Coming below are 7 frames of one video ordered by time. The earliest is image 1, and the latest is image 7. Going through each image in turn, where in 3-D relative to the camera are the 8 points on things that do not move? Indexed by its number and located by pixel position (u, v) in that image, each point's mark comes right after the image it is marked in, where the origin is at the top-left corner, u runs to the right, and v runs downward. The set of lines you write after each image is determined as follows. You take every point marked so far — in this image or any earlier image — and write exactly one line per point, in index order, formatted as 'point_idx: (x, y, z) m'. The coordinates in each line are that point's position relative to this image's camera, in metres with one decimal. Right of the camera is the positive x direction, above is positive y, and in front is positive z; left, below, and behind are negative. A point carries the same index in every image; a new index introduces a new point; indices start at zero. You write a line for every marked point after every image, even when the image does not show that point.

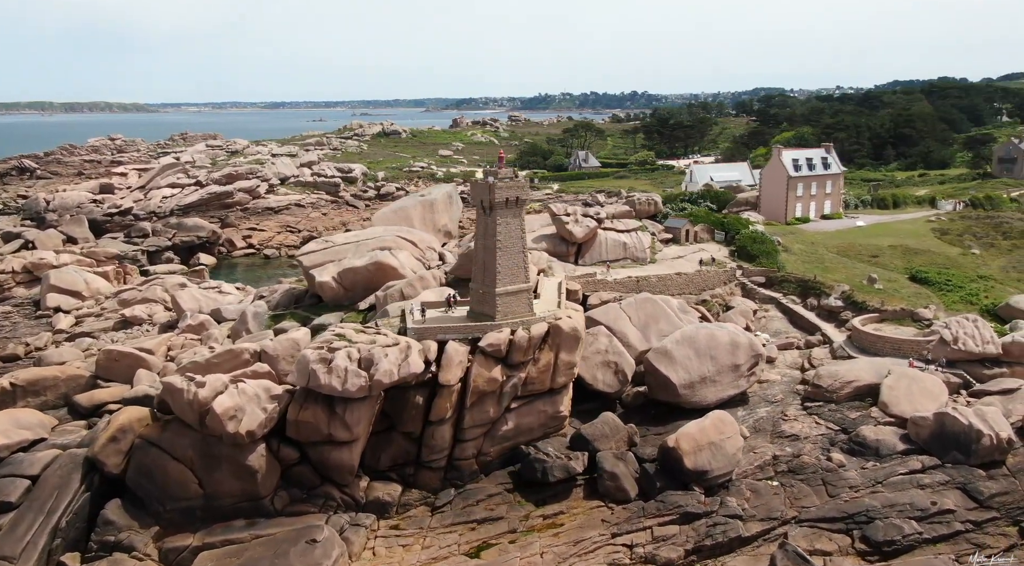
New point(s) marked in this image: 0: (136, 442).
0: (-7.6, -3.2, +13.6) m
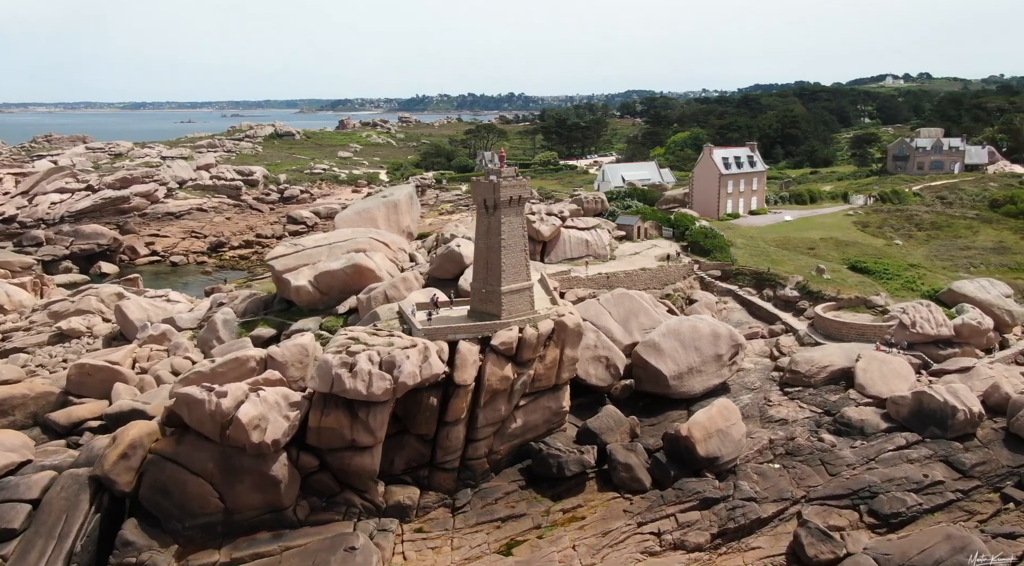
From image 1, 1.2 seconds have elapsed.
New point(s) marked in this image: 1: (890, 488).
0: (-6.9, -3.3, +12.7) m
1: (+9.4, -5.2, +16.6) m
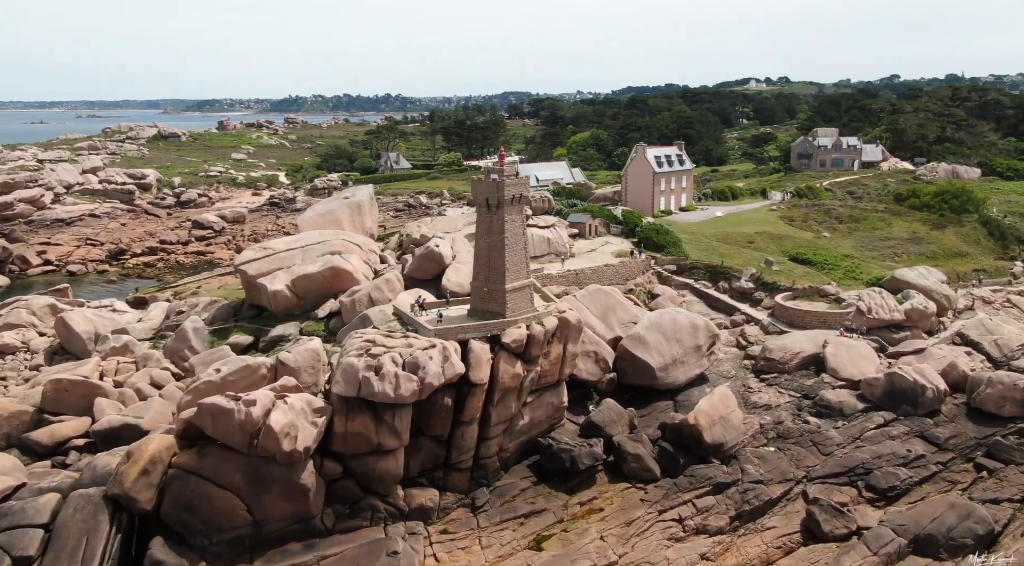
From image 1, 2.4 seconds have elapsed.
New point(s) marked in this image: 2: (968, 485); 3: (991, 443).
0: (-6.1, -3.4, +12.0) m
1: (+9.7, -4.8, +17.5) m
2: (+12.3, -5.4, +17.8) m
3: (+14.0, -4.7, +19.5) m
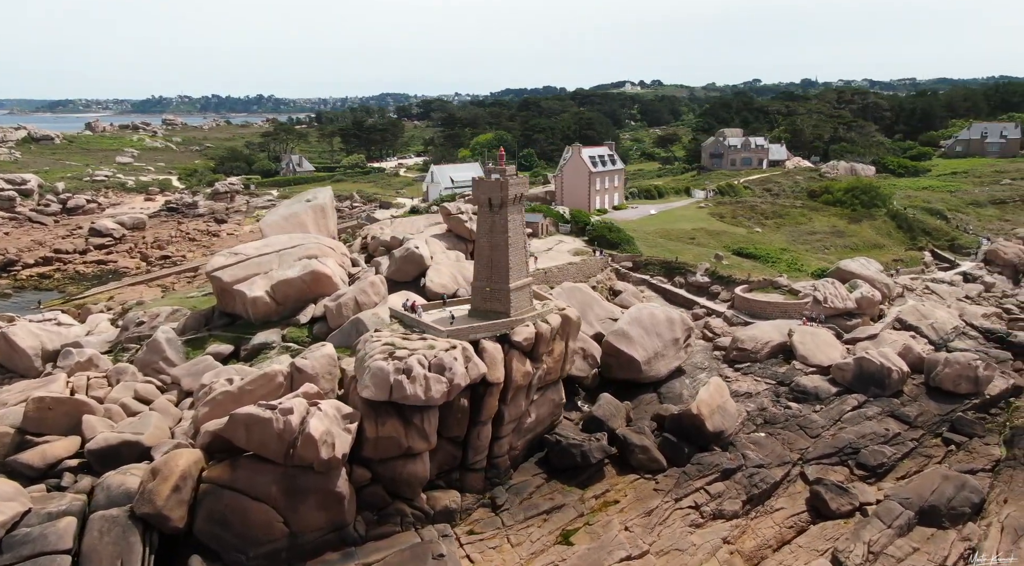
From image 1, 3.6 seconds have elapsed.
0: (-5.3, -3.5, +11.5) m
1: (+9.9, -4.5, +18.7) m
2: (+12.4, -5.0, +19.2) m
3: (+13.9, -4.3, +21.1) m
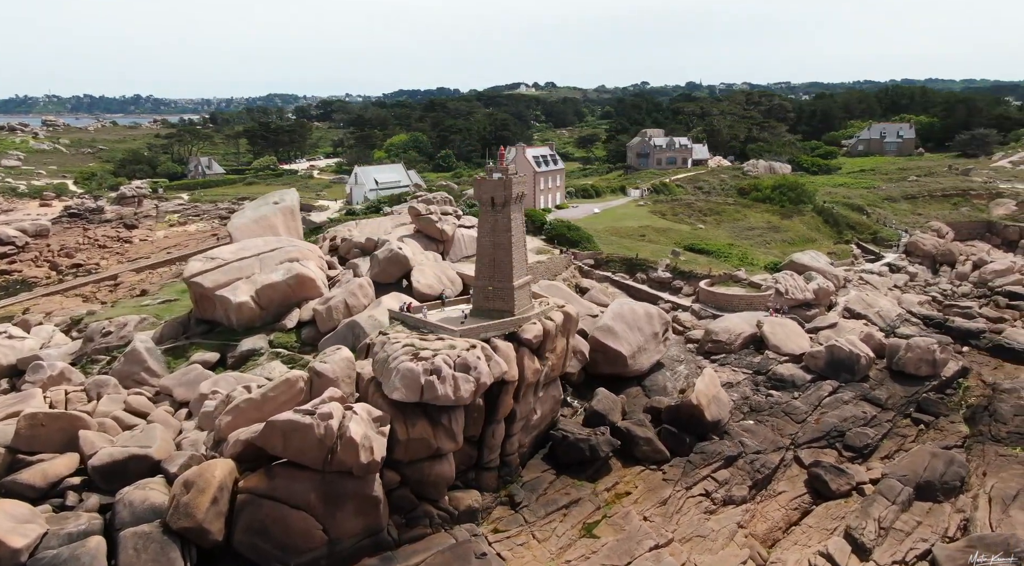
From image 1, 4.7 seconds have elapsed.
0: (-4.6, -3.6, +11.1) m
1: (+9.9, -4.3, +19.7) m
2: (+12.4, -4.7, +20.5) m
3: (+13.7, -3.9, +22.5) m
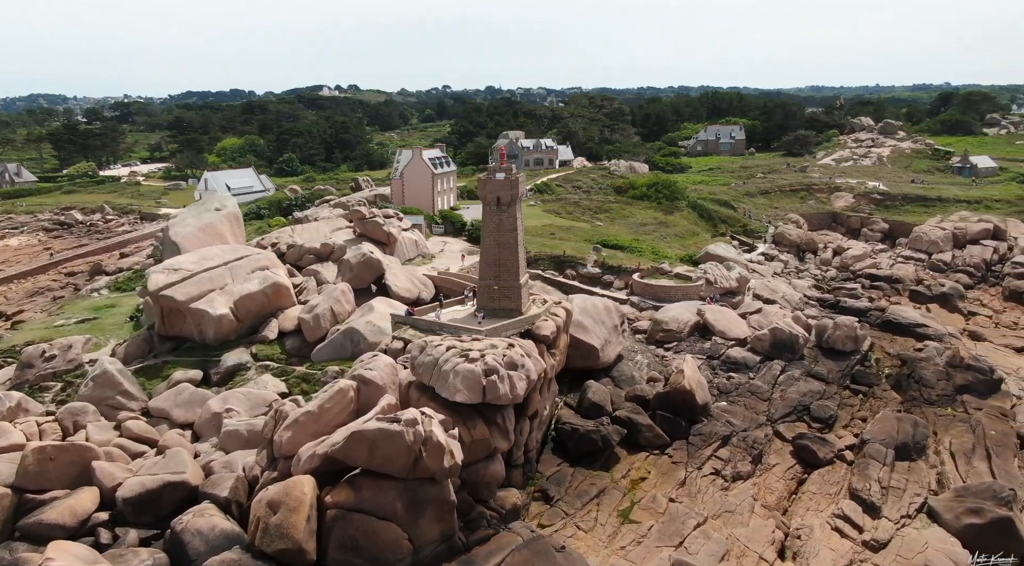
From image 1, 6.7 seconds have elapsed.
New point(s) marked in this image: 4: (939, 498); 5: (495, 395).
0: (-3.0, -3.8, +10.8) m
1: (+9.8, -3.9, +21.9) m
2: (+12.1, -4.3, +23.1) m
3: (+12.9, -3.4, +25.3) m
4: (+9.5, -4.8, +14.8) m
5: (-0.4, -2.2, +13.1) m
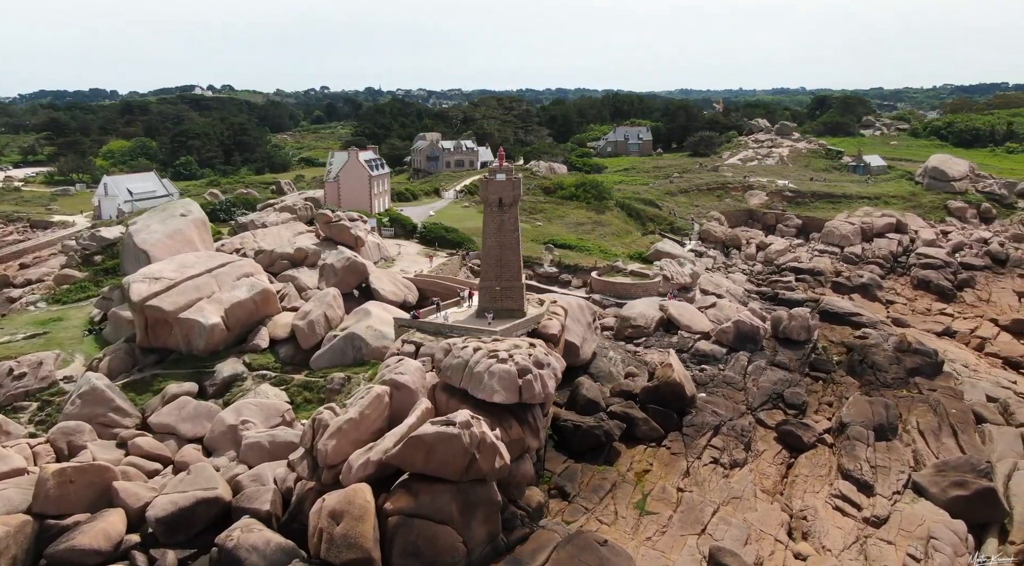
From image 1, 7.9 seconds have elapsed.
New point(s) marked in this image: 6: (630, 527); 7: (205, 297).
0: (-2.0, -3.9, +10.9) m
1: (+9.4, -3.7, +23.3) m
2: (+11.6, -4.1, +24.8) m
3: (+12.2, -3.2, +27.0) m
4: (+10.0, -4.6, +16.3) m
5: (+0.3, -2.3, +13.5) m
6: (+2.6, -5.5, +15.0) m
7: (-9.4, -0.4, +19.9) m
